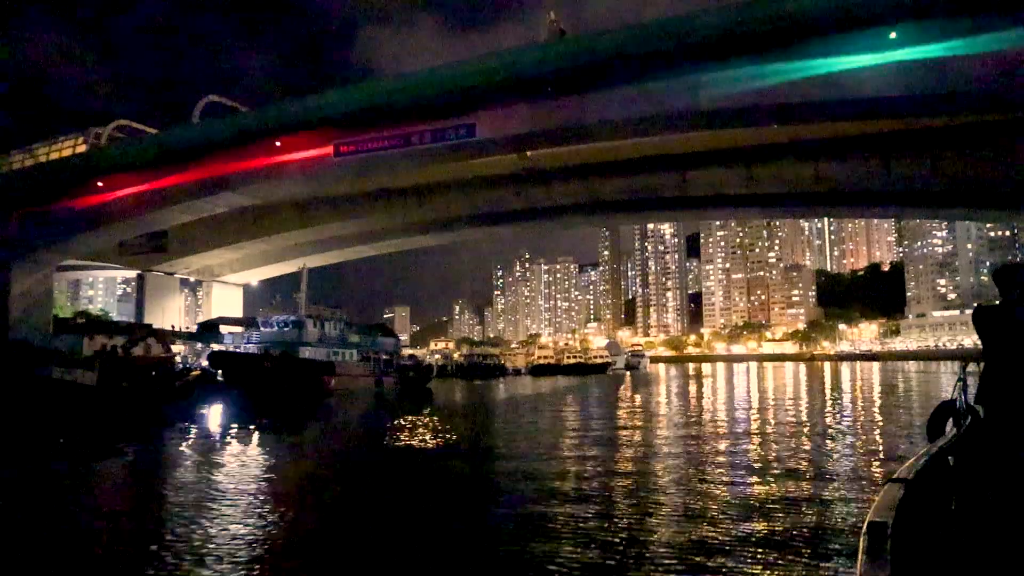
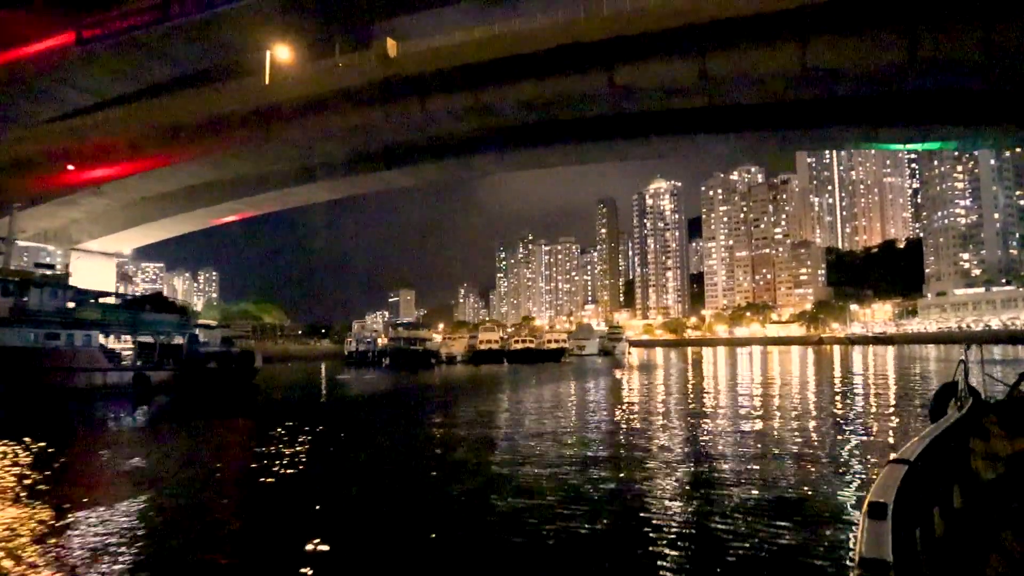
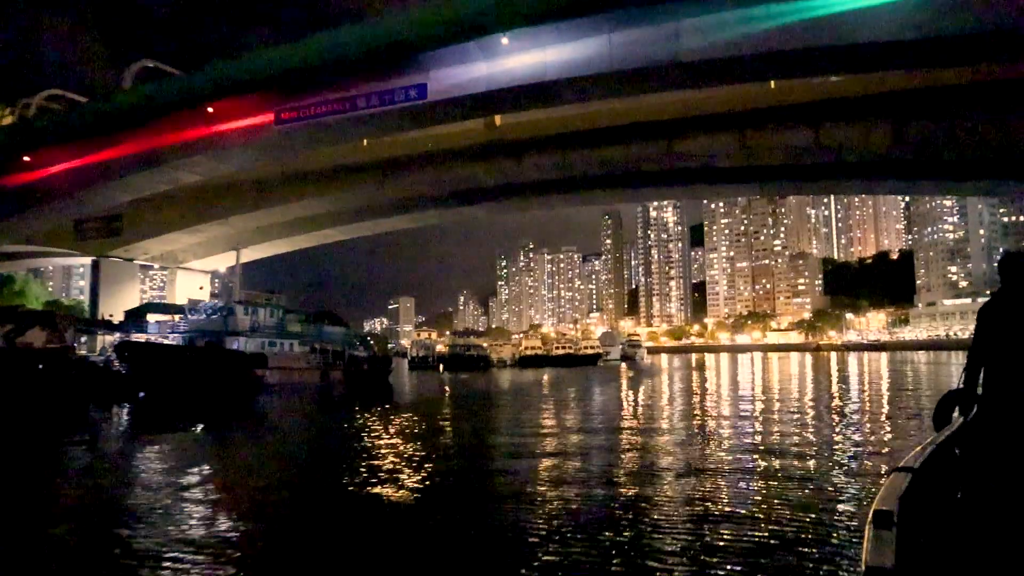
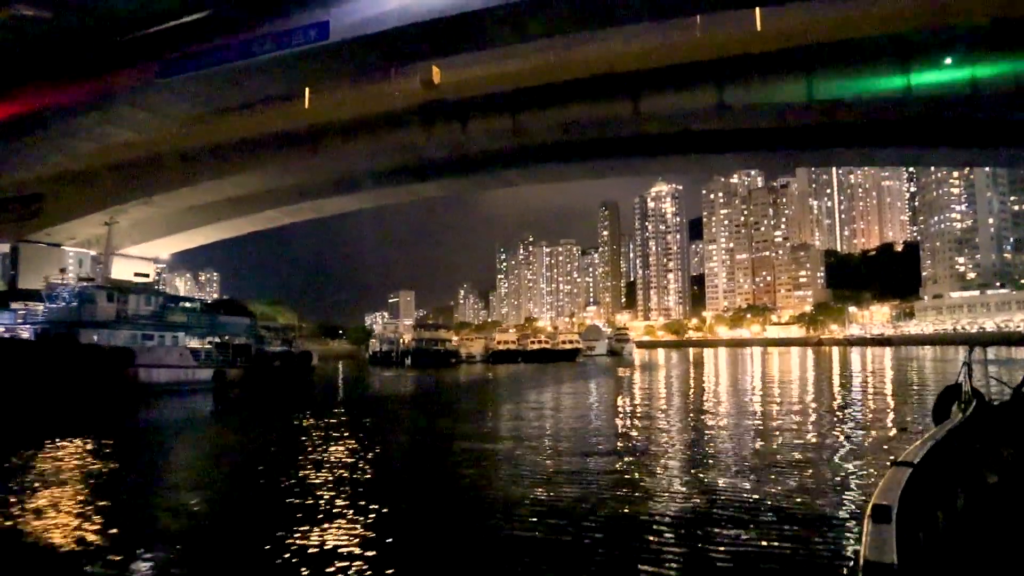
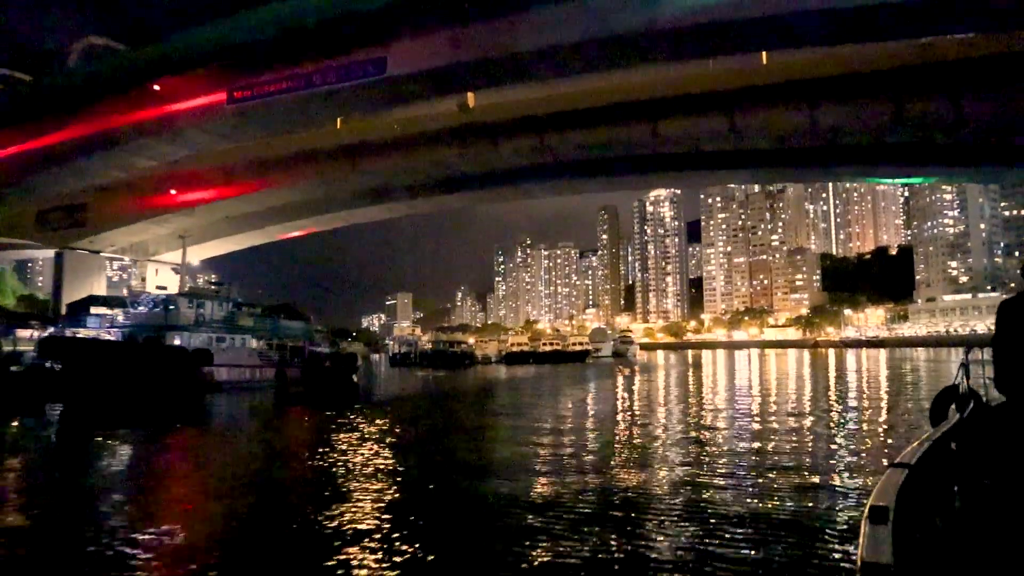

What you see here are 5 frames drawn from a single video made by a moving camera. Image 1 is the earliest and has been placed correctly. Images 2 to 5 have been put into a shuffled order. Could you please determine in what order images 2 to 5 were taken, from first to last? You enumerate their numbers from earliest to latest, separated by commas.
3, 5, 4, 2
